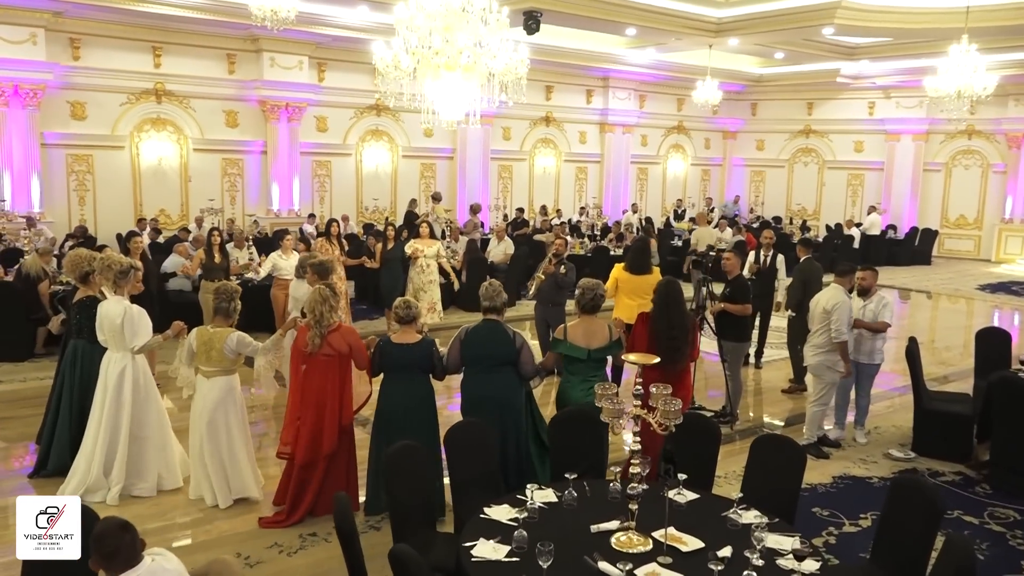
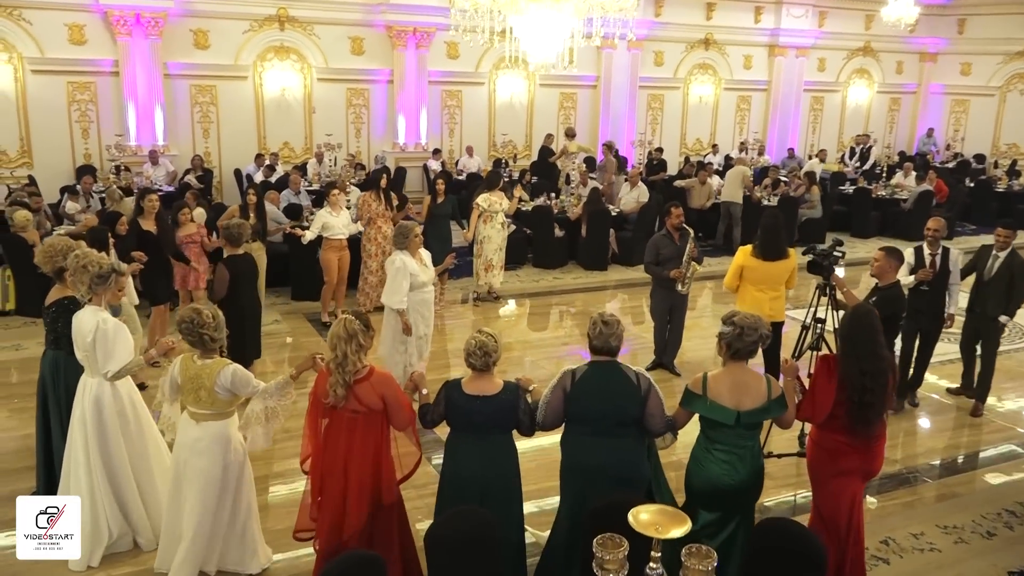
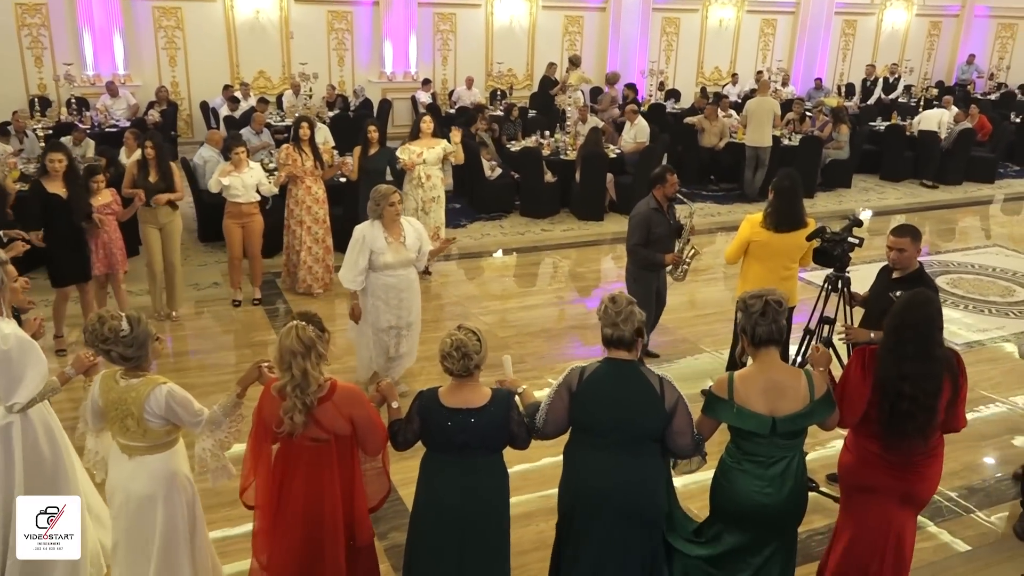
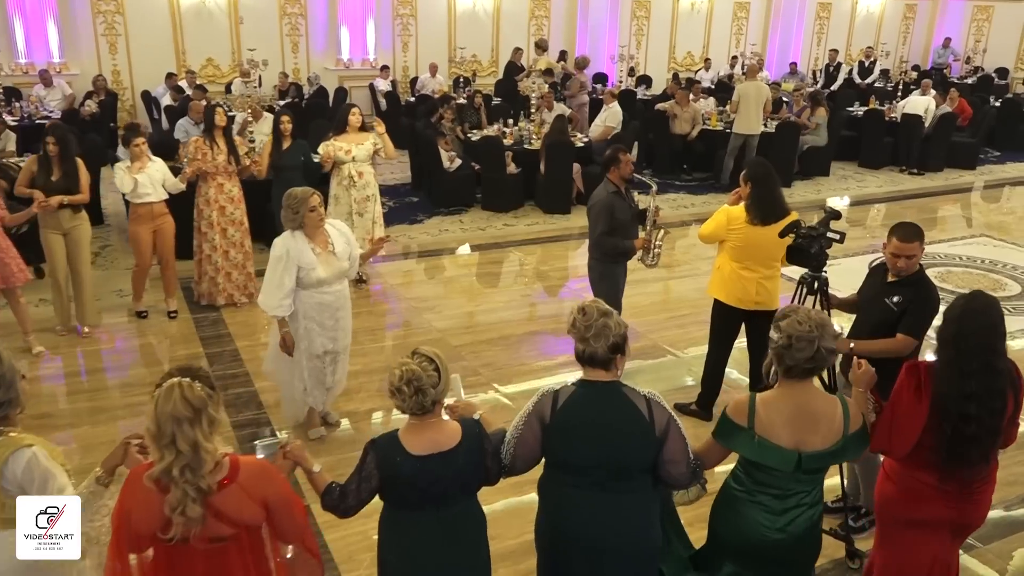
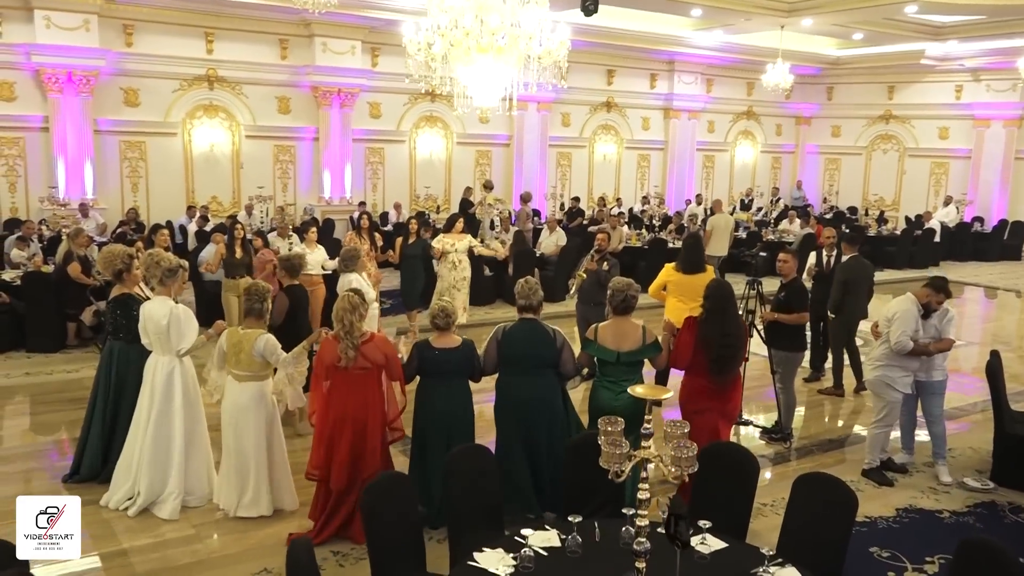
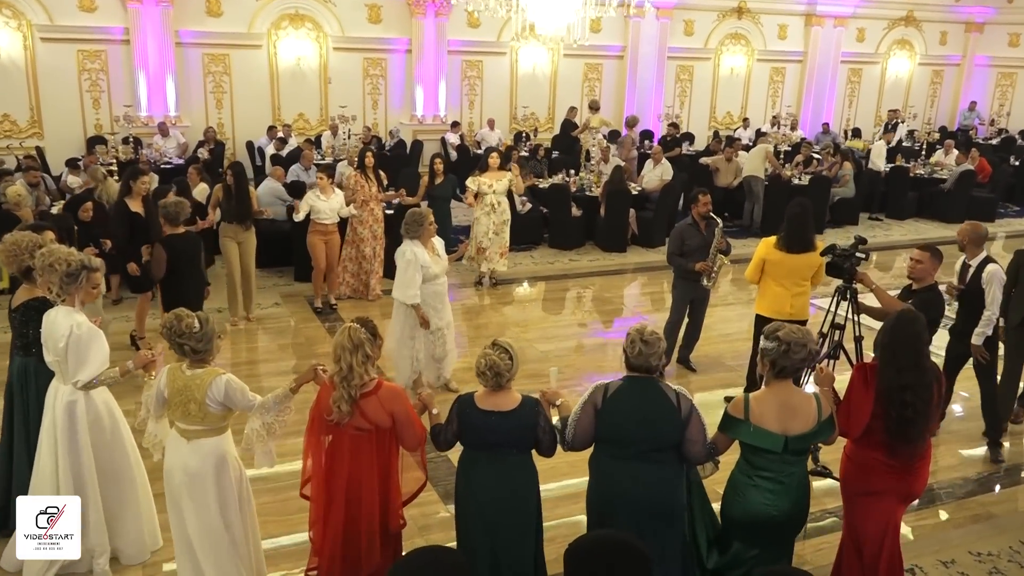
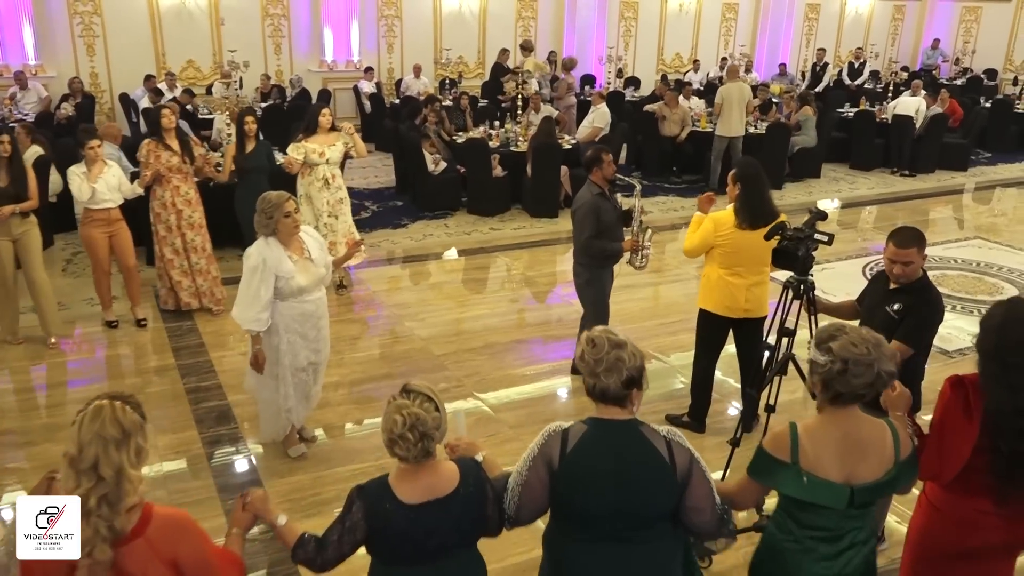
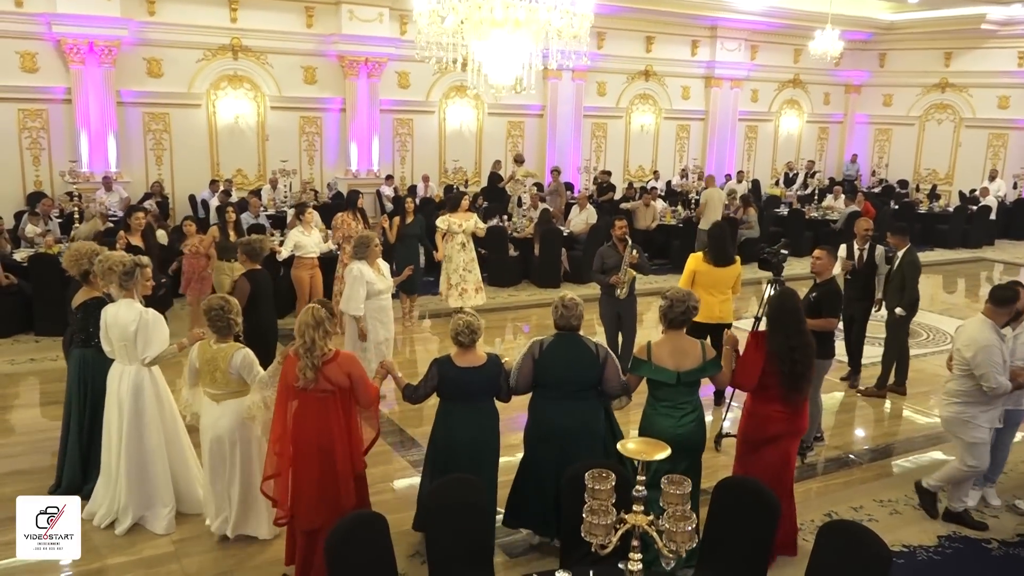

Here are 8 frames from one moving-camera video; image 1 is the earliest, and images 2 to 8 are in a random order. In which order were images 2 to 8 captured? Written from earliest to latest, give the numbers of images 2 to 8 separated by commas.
5, 8, 2, 6, 3, 4, 7
